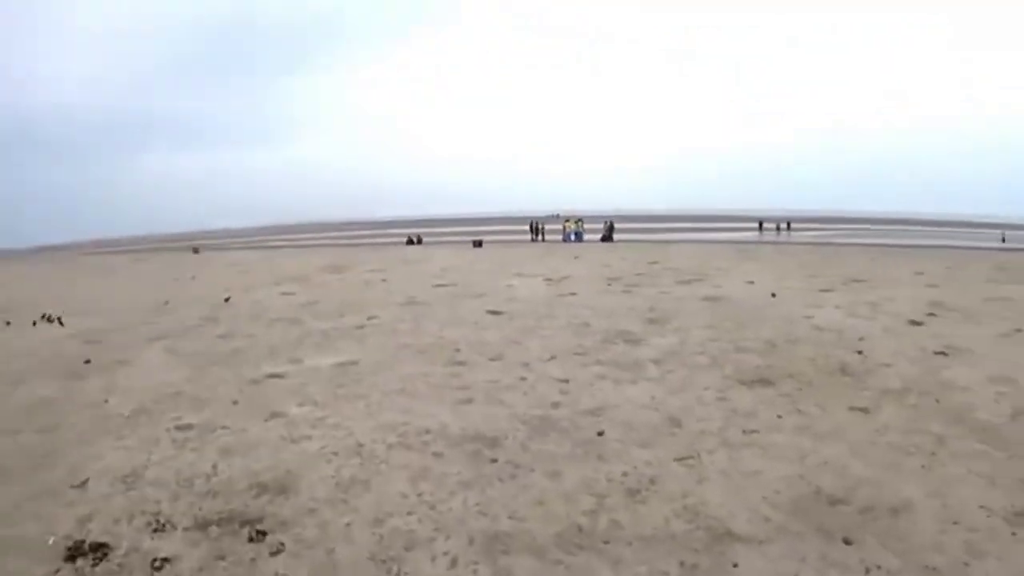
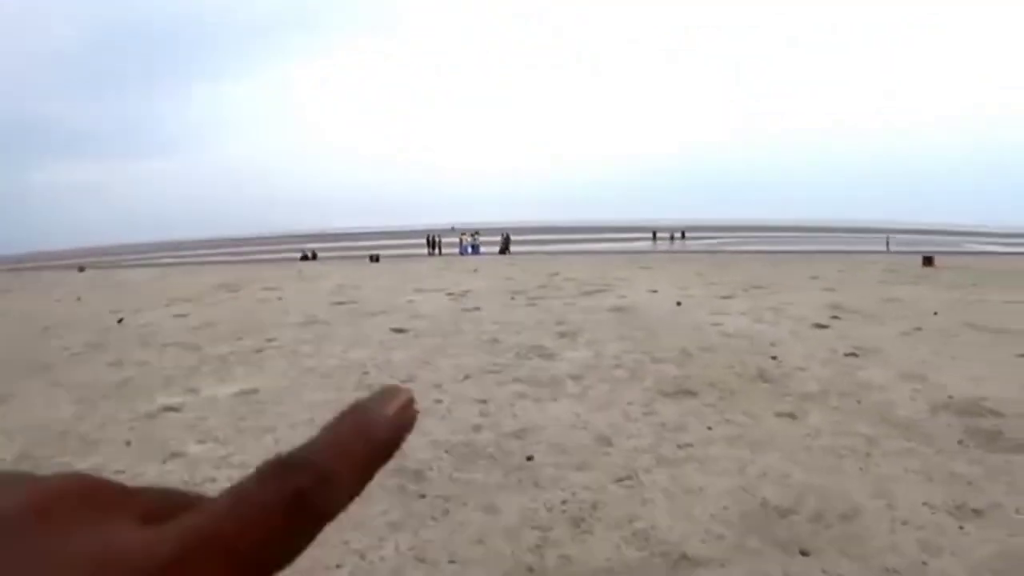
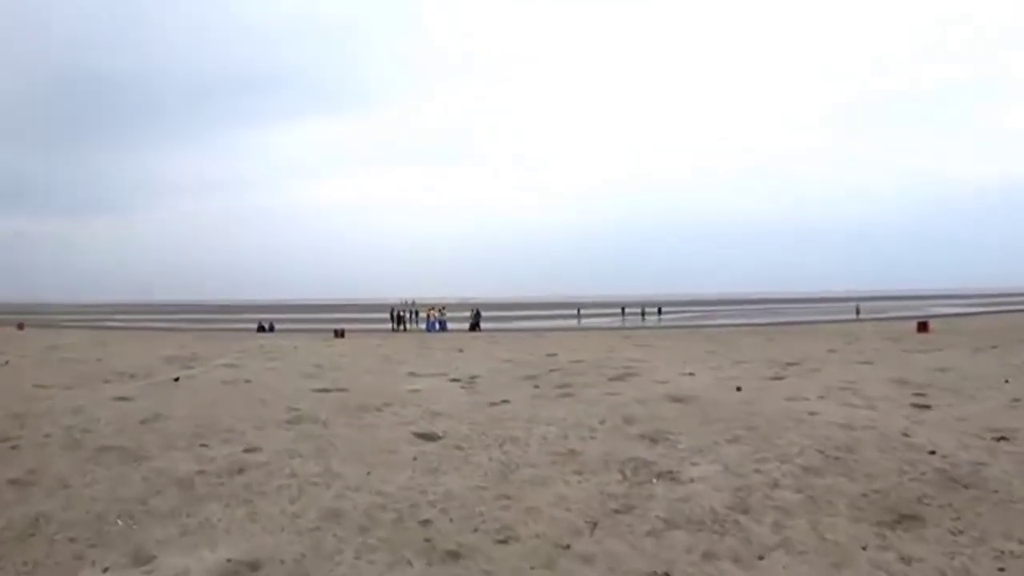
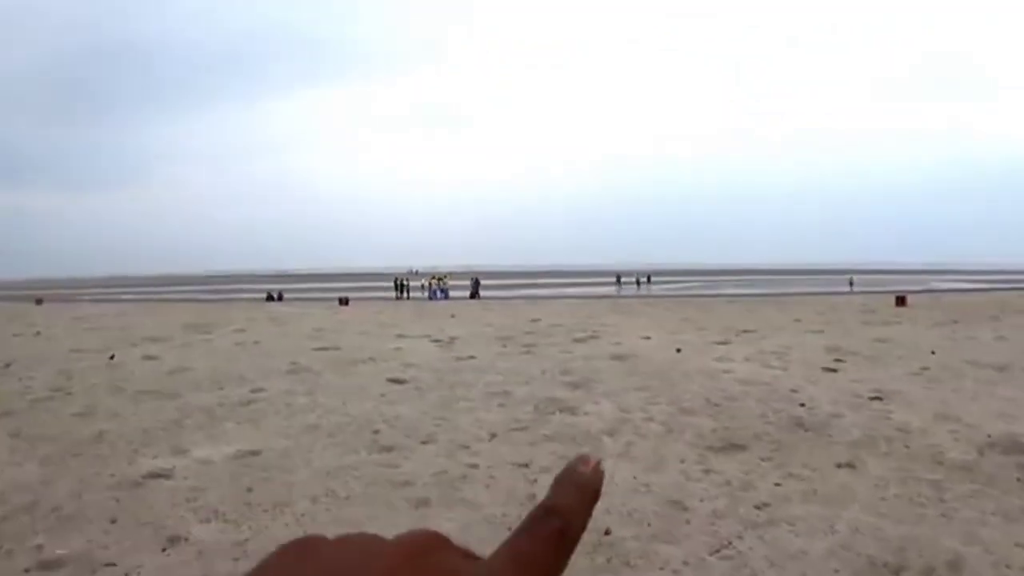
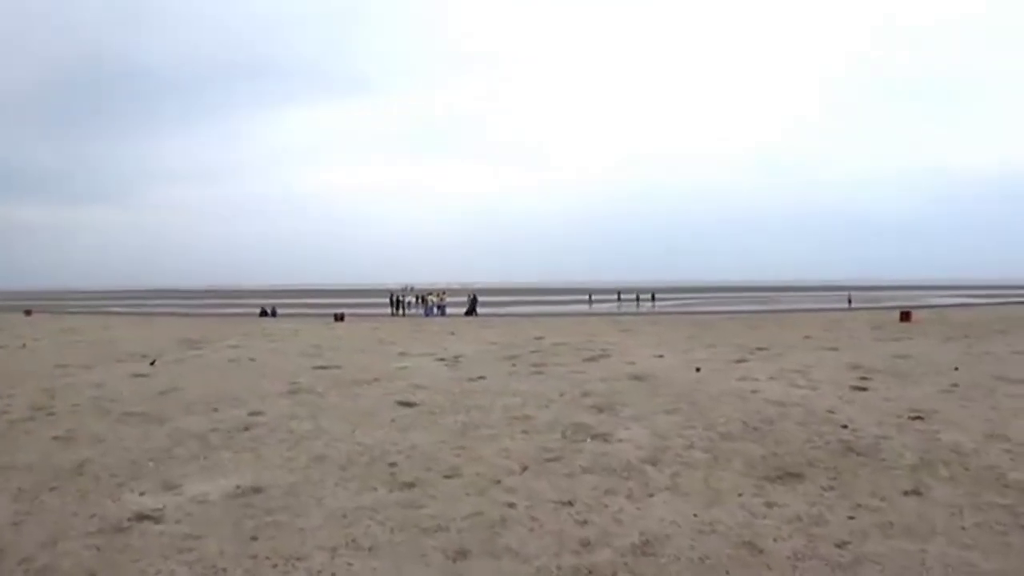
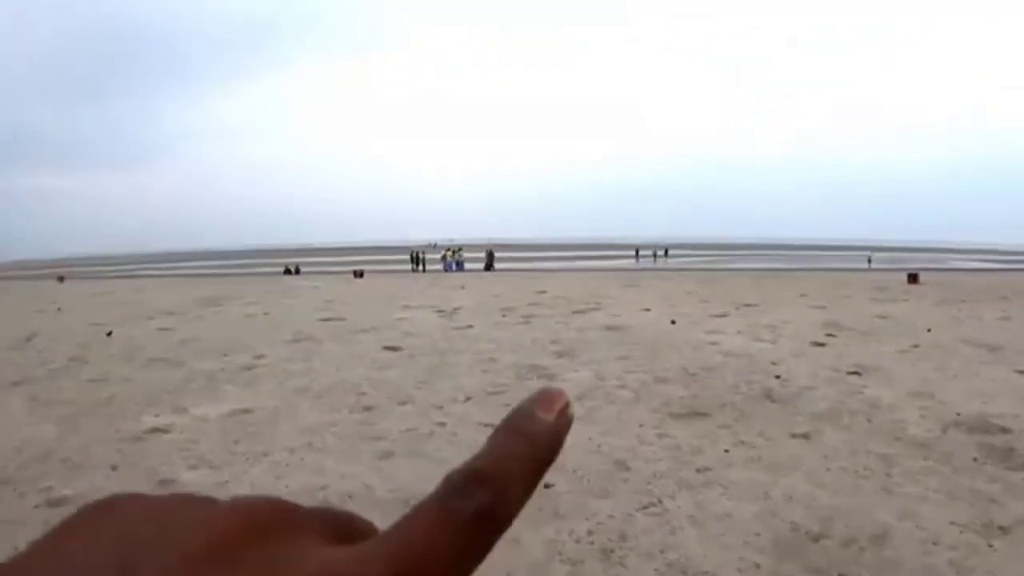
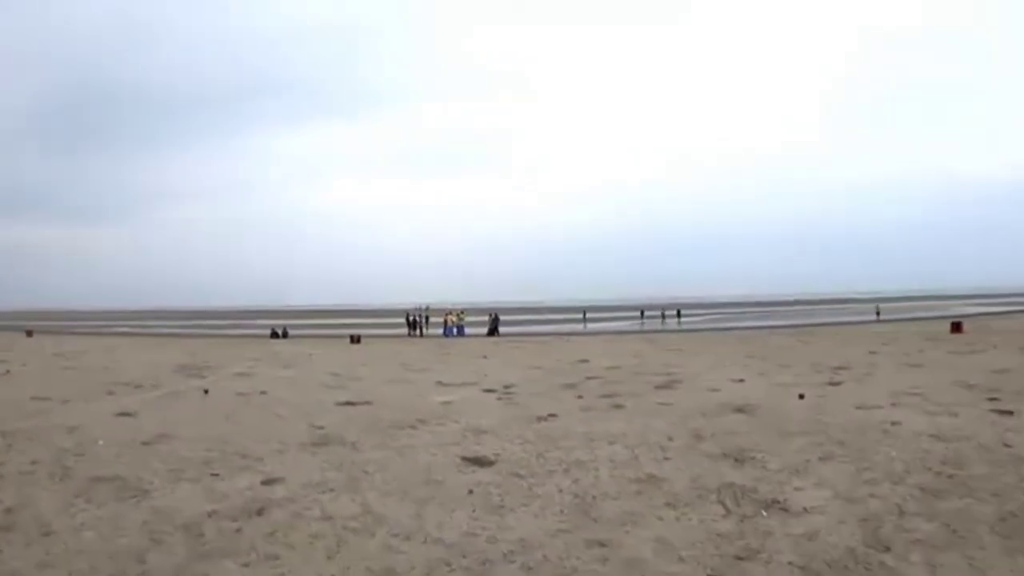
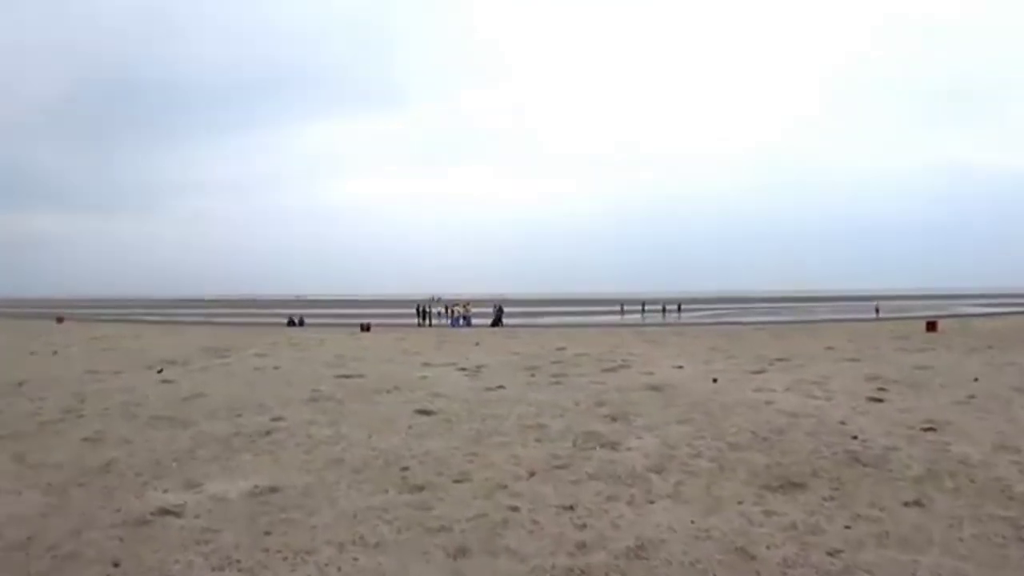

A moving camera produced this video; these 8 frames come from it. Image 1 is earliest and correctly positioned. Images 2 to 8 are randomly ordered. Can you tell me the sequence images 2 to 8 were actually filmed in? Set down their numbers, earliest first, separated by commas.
2, 6, 4, 8, 5, 3, 7
